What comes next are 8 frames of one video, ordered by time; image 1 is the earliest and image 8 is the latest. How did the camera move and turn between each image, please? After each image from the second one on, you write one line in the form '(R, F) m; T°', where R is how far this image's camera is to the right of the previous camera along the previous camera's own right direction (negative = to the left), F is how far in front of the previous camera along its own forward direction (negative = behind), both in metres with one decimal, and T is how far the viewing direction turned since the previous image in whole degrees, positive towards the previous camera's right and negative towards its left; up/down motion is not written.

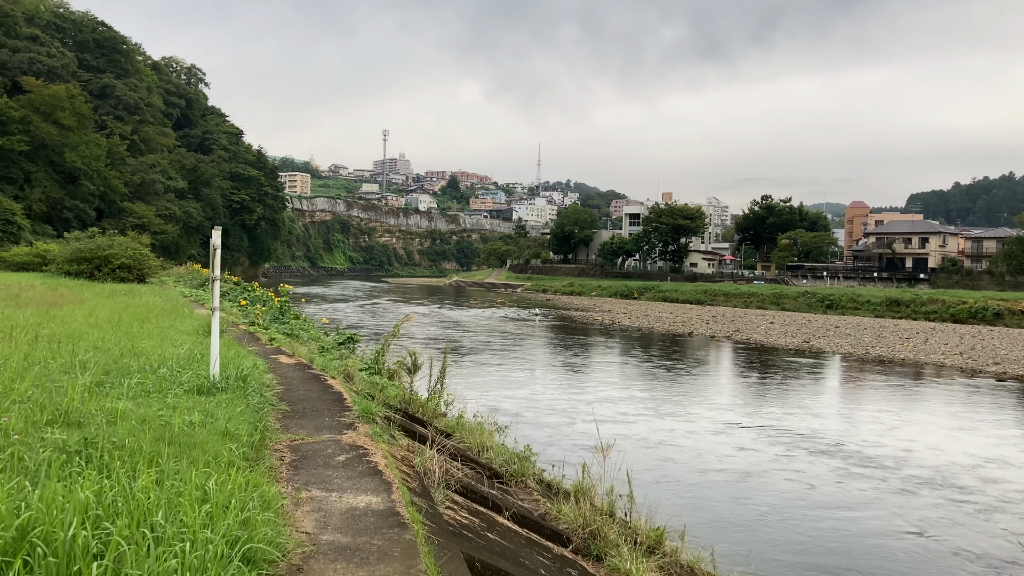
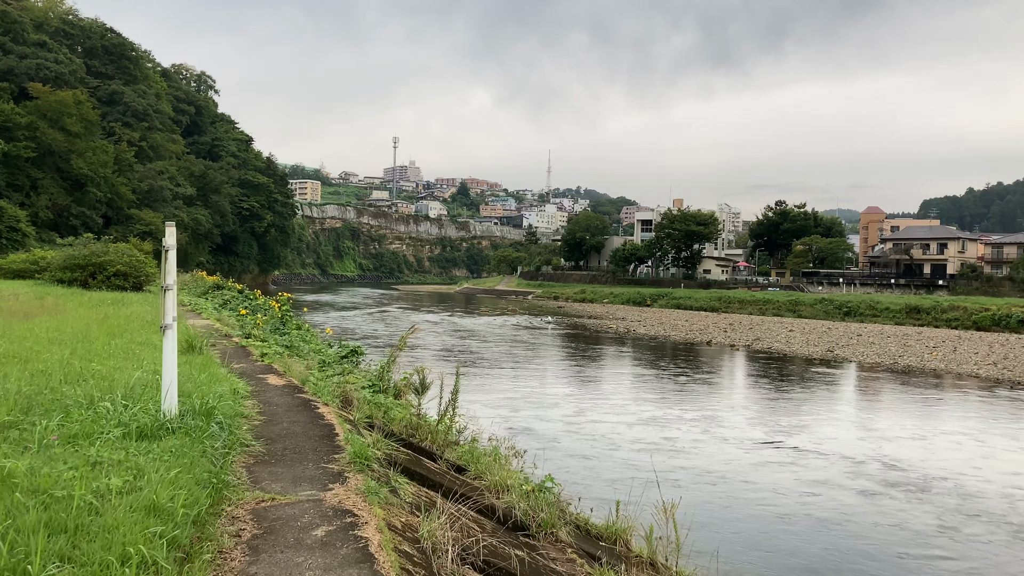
(-0.1, +0.8) m; -1°
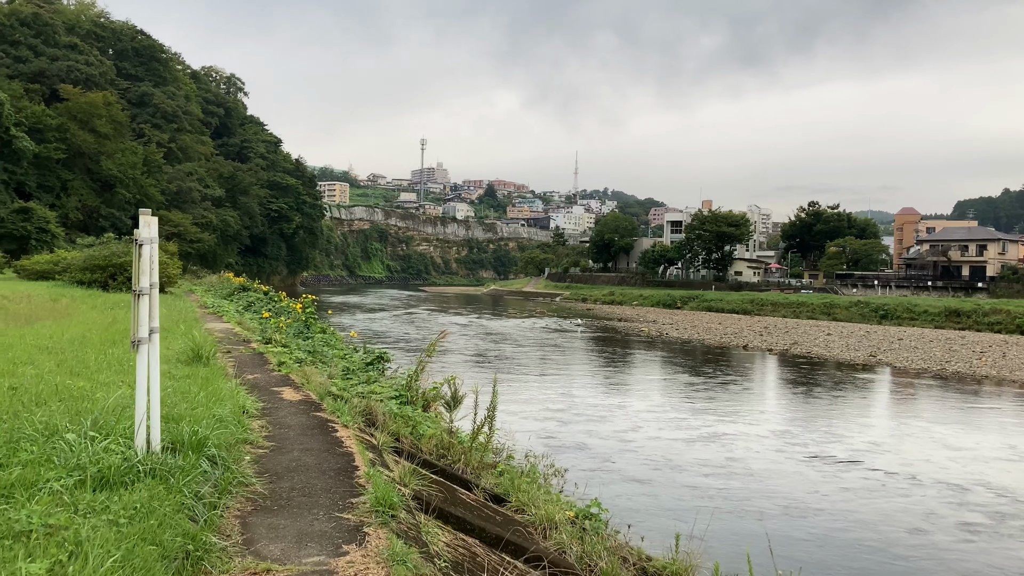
(-0.1, +0.7) m; -2°
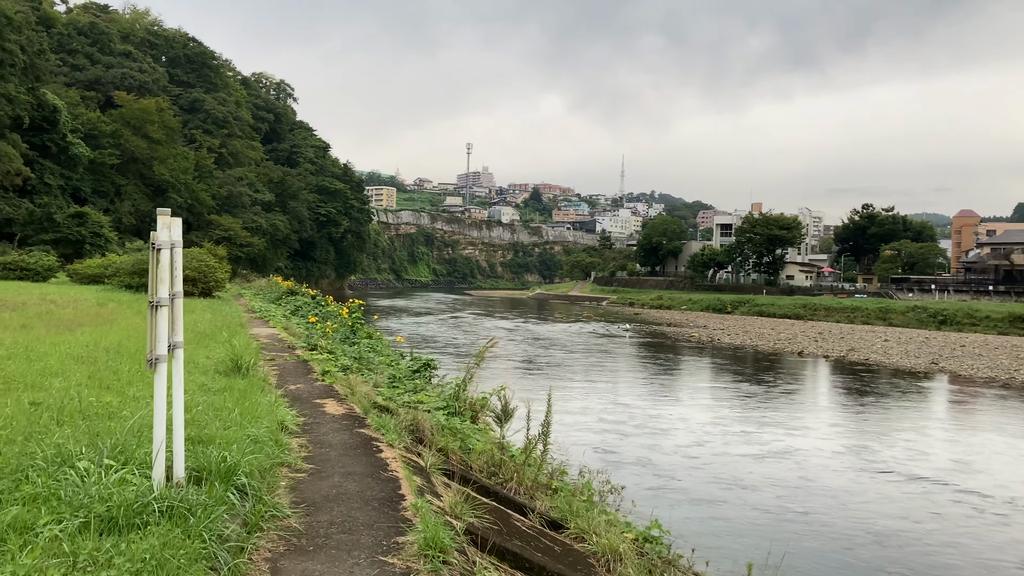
(-0.1, +0.3) m; -3°
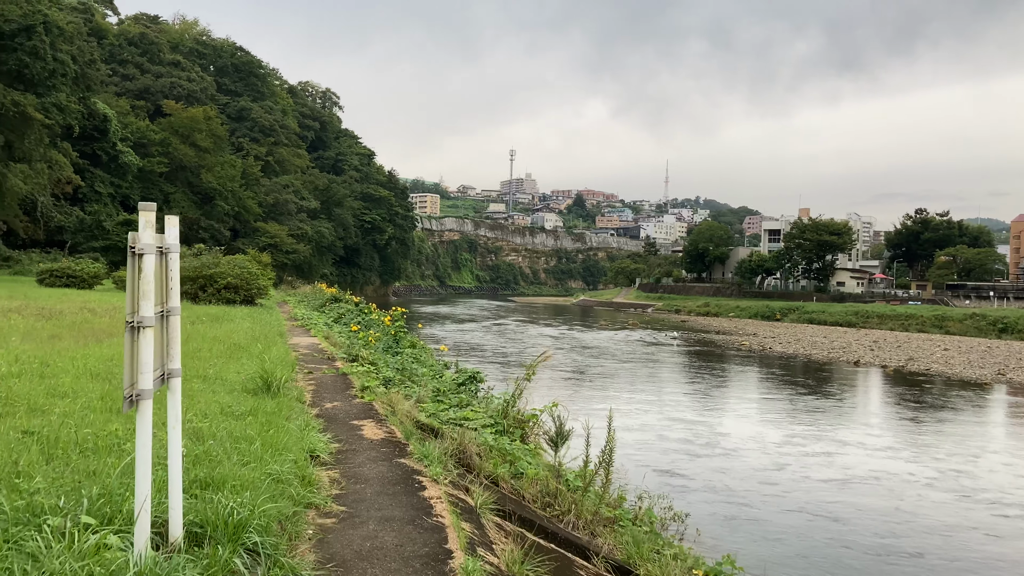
(-0.1, +0.5) m; -3°
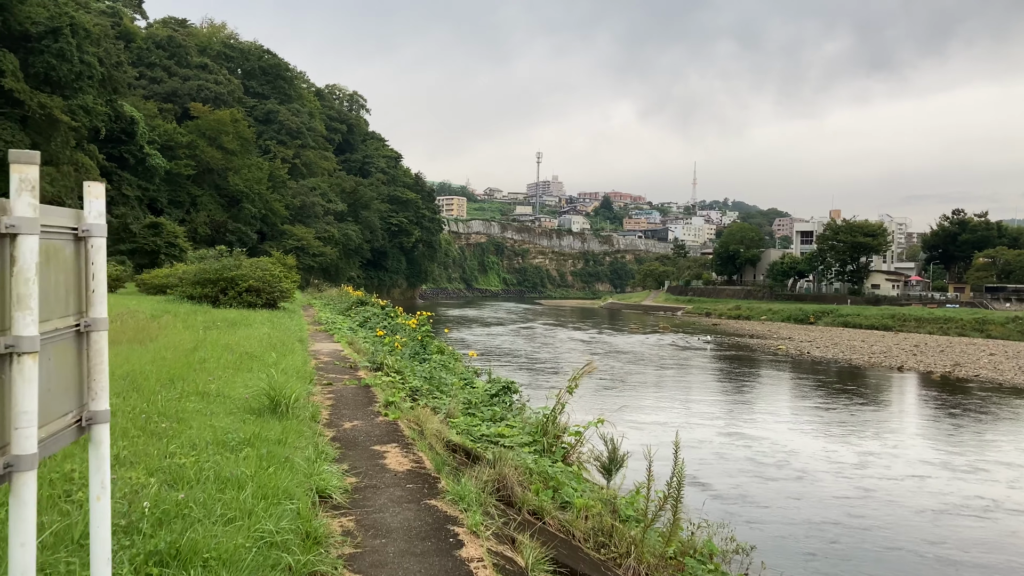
(-0.1, +0.6) m; -2°
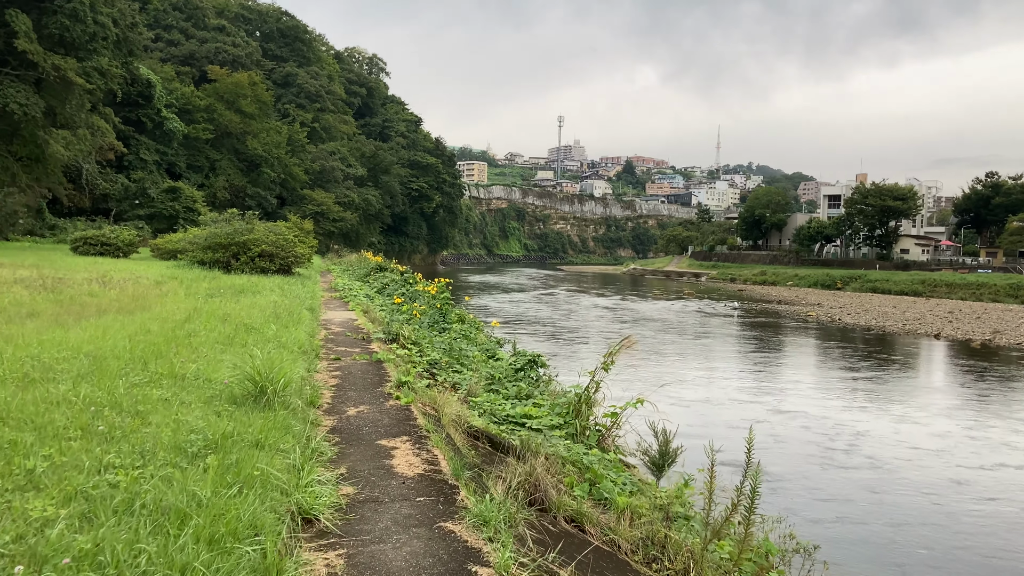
(0.0, +0.7) m; -1°
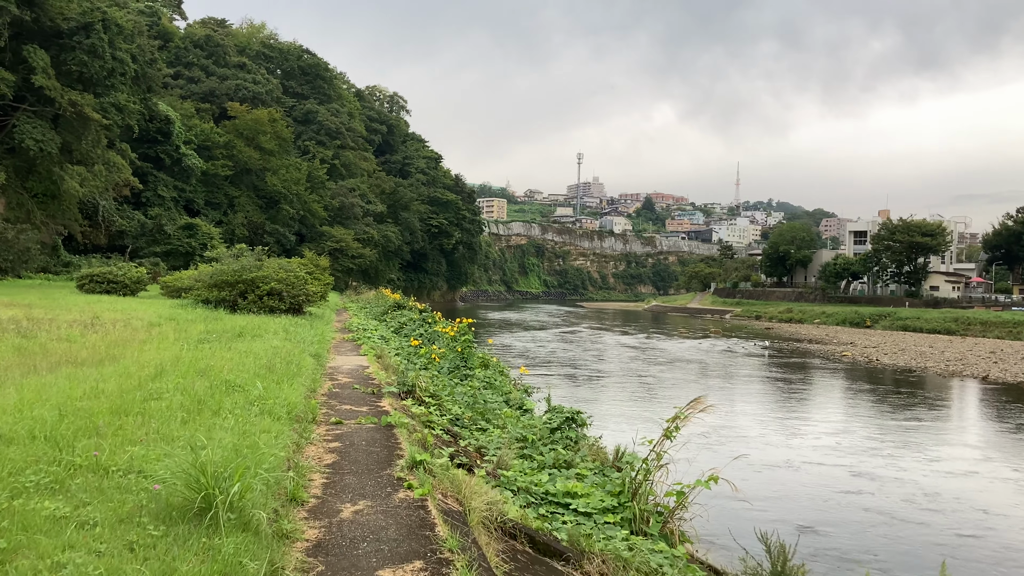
(-0.1, +1.0) m; -1°
